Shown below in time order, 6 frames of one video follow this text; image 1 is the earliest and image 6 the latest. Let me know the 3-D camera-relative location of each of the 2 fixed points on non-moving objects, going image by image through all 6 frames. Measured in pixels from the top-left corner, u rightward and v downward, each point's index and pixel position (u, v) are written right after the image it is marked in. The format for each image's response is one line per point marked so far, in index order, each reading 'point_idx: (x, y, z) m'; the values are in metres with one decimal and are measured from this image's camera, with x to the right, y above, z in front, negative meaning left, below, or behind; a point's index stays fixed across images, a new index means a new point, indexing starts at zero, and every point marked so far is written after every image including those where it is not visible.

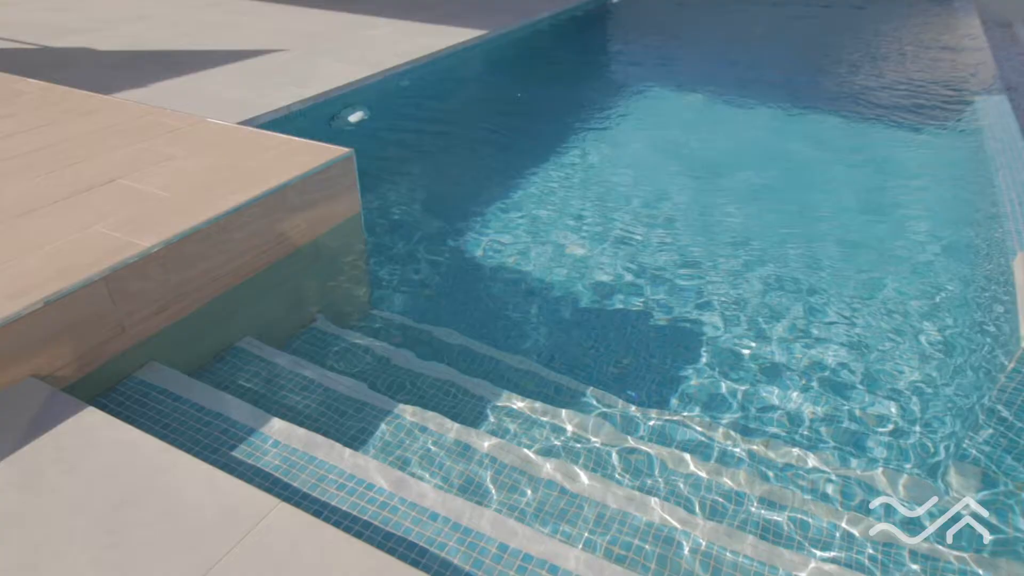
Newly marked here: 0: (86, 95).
0: (-1.9, +0.9, +3.1) m
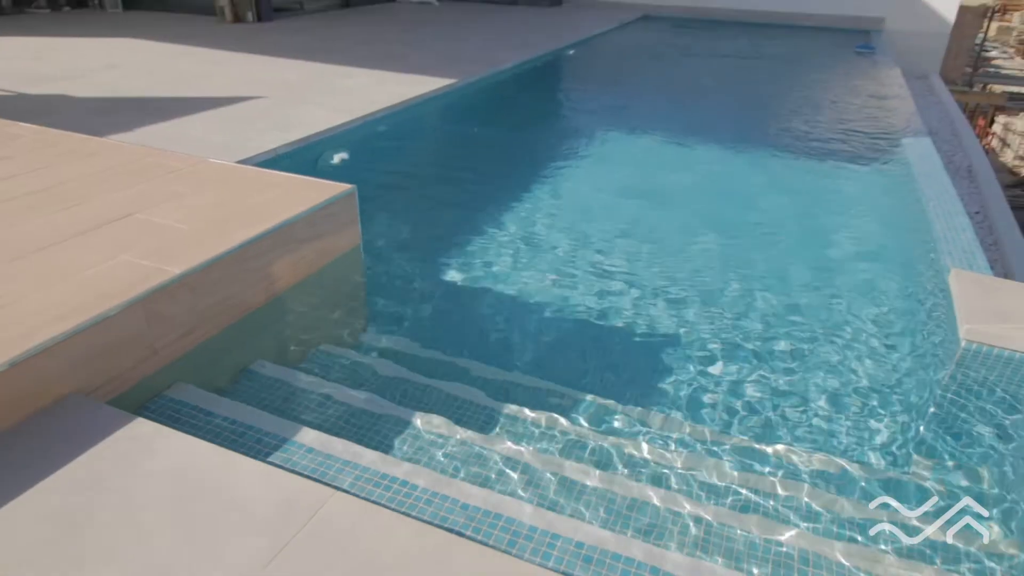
0: (-2.0, +0.7, +3.2) m
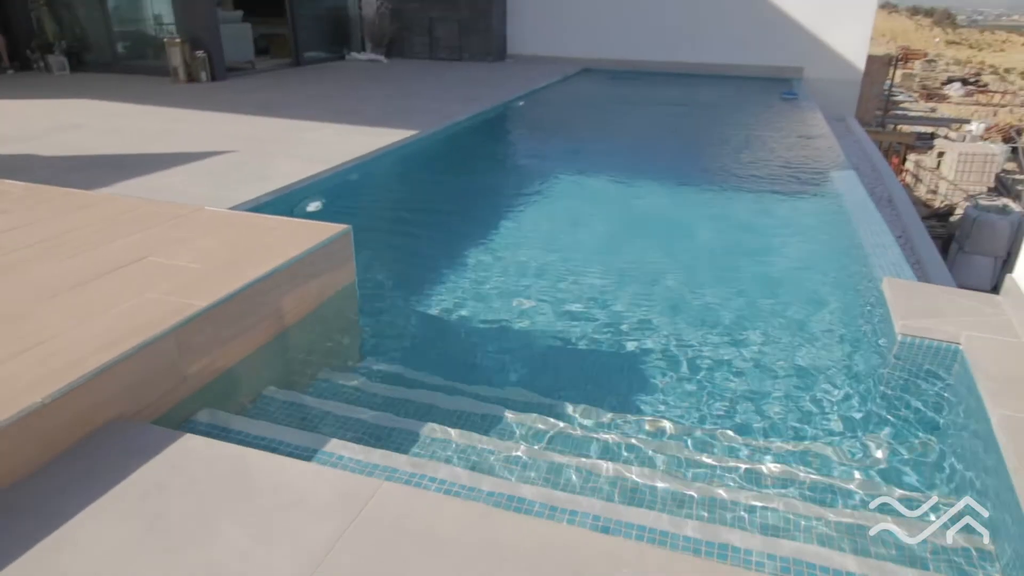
0: (-2.1, +0.5, +3.3) m
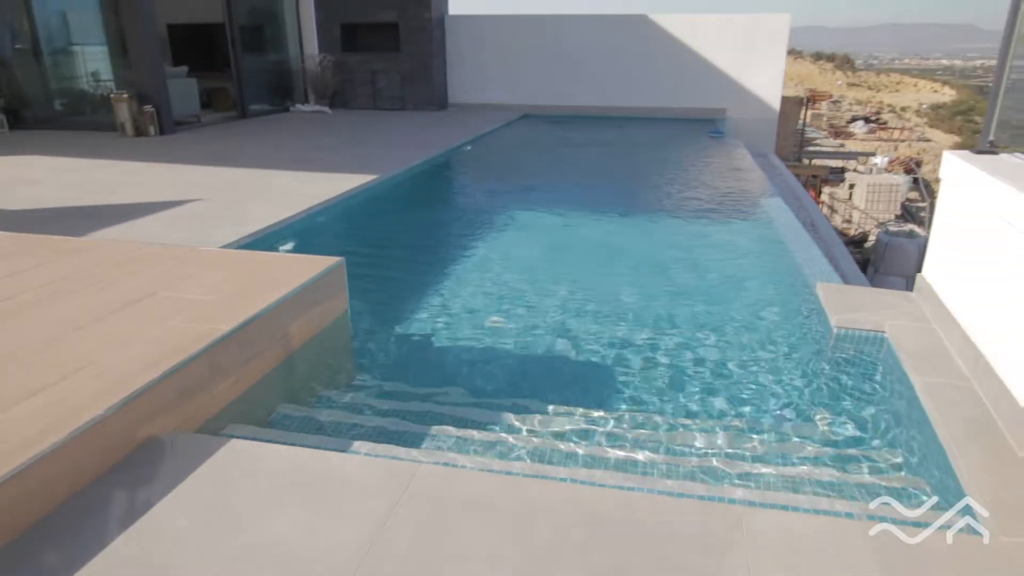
0: (-2.3, +0.2, +3.5) m
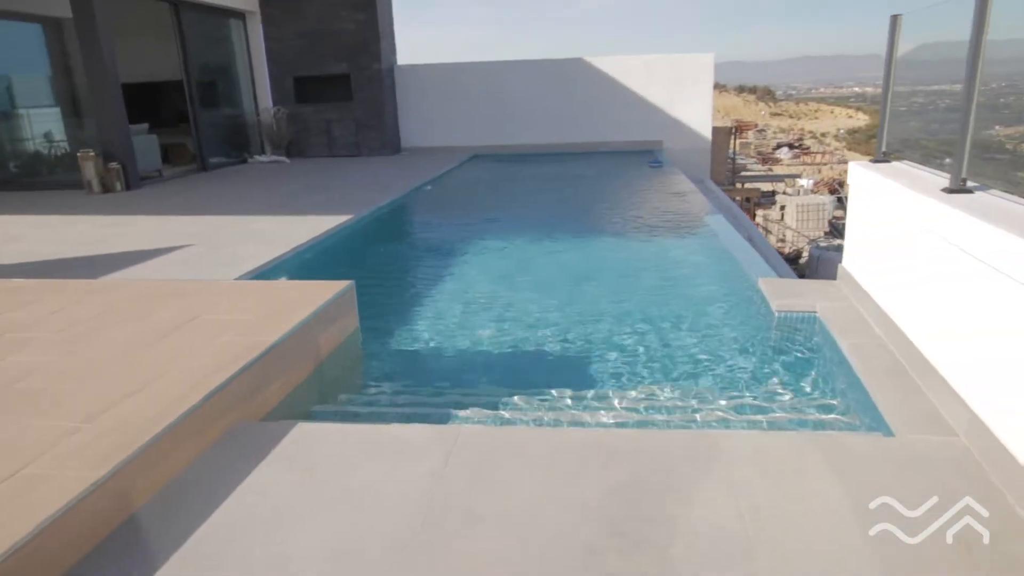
0: (-2.3, 0.0, +3.8) m
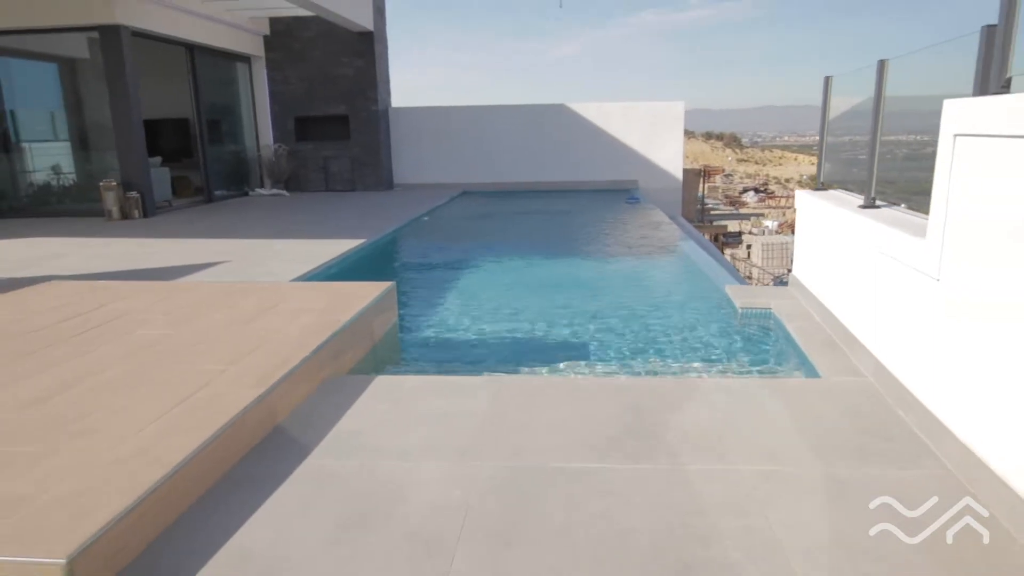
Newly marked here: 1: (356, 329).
0: (-2.3, 0.0, +4.5) m
1: (-0.8, -0.2, +3.6) m
